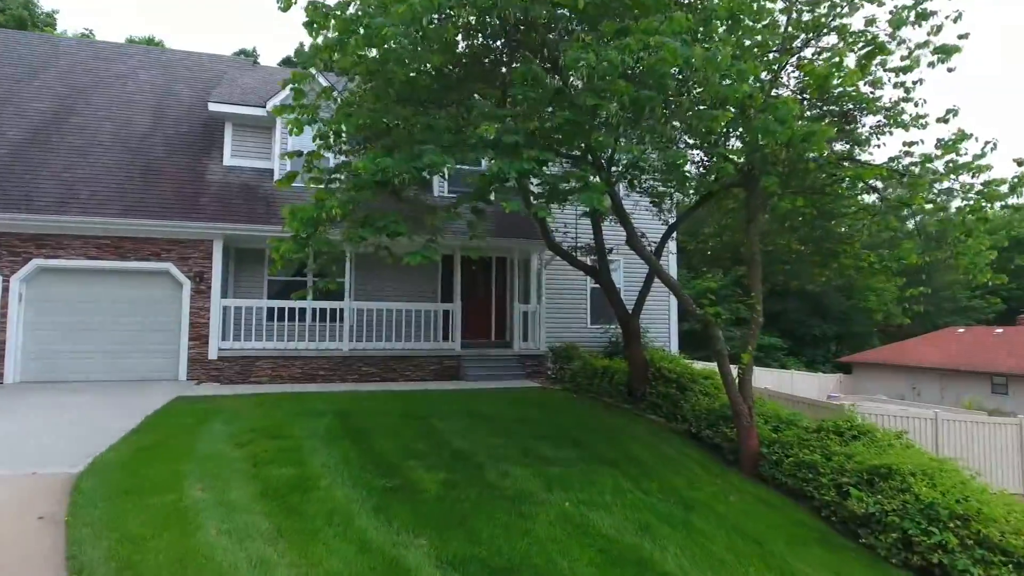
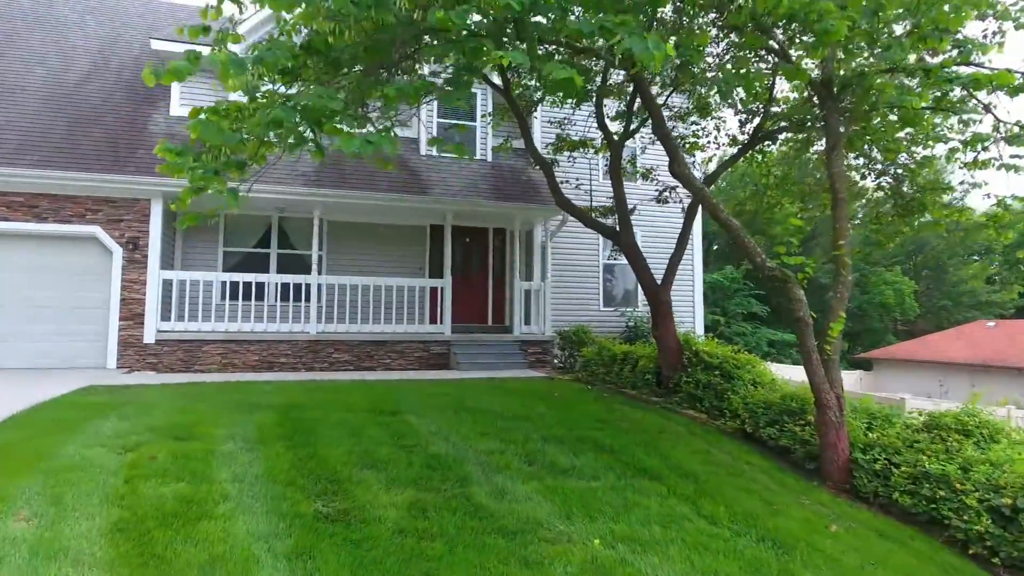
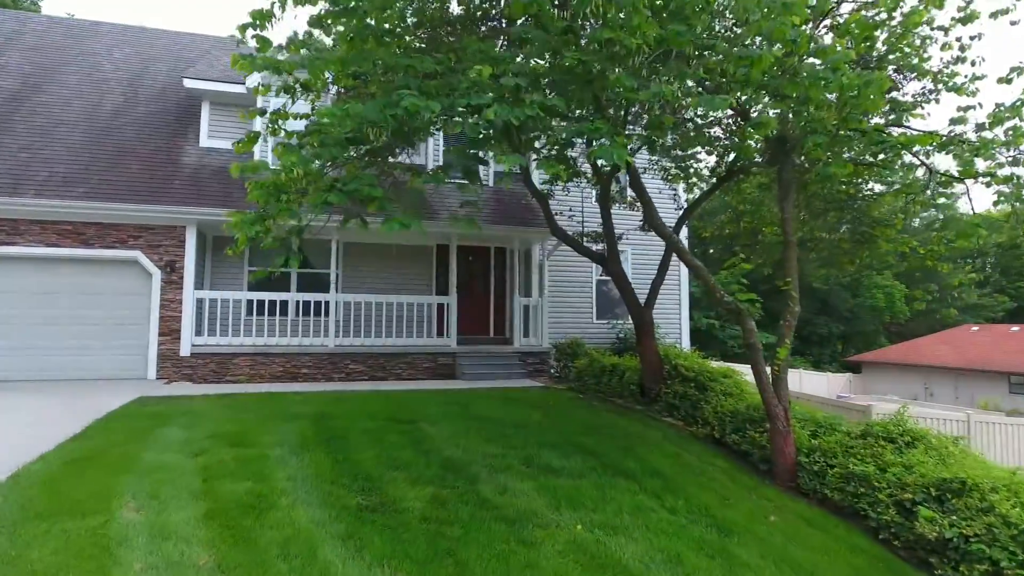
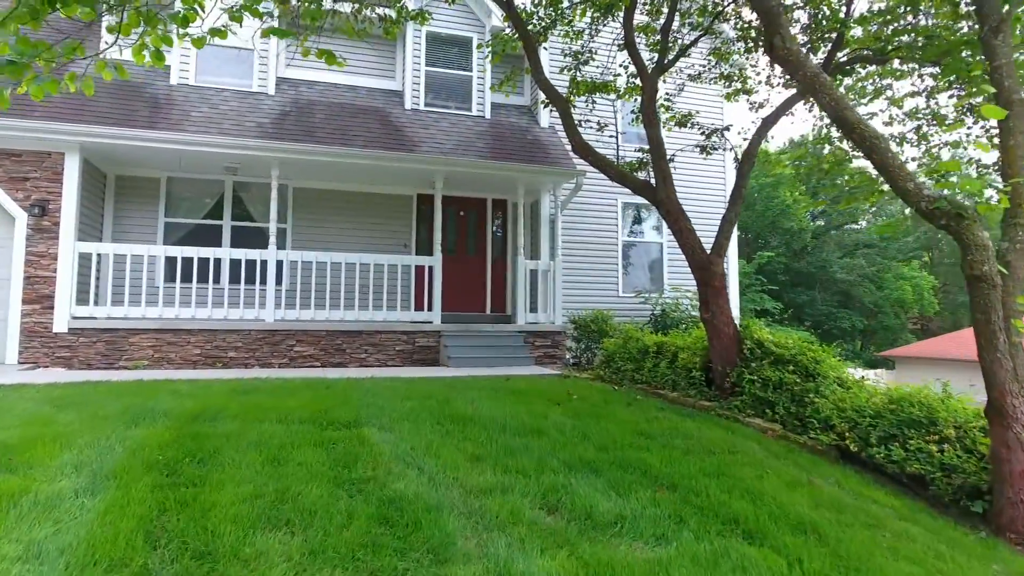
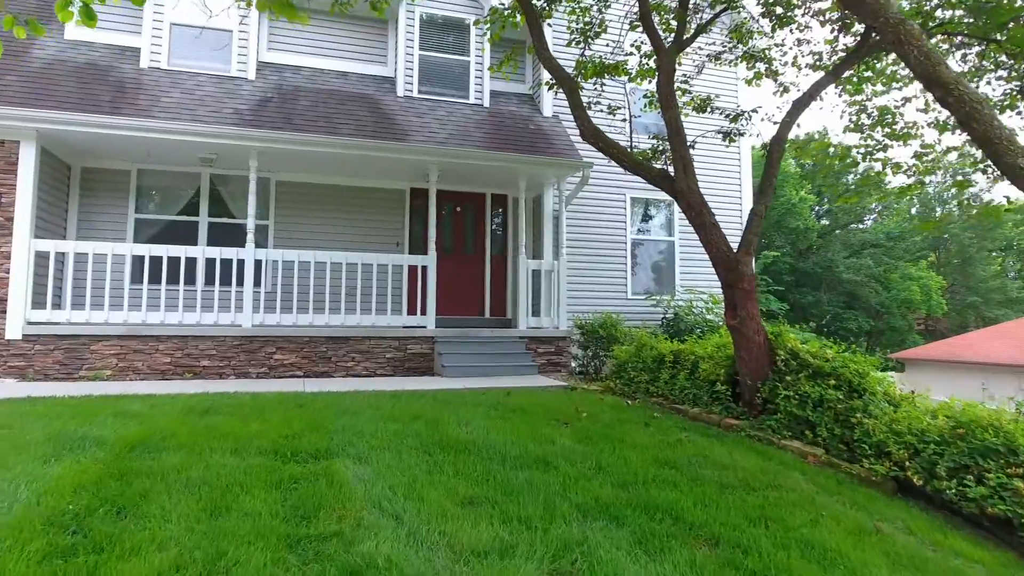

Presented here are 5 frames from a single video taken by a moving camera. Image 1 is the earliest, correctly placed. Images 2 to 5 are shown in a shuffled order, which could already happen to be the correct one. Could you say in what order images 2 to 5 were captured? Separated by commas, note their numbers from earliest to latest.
3, 2, 4, 5
